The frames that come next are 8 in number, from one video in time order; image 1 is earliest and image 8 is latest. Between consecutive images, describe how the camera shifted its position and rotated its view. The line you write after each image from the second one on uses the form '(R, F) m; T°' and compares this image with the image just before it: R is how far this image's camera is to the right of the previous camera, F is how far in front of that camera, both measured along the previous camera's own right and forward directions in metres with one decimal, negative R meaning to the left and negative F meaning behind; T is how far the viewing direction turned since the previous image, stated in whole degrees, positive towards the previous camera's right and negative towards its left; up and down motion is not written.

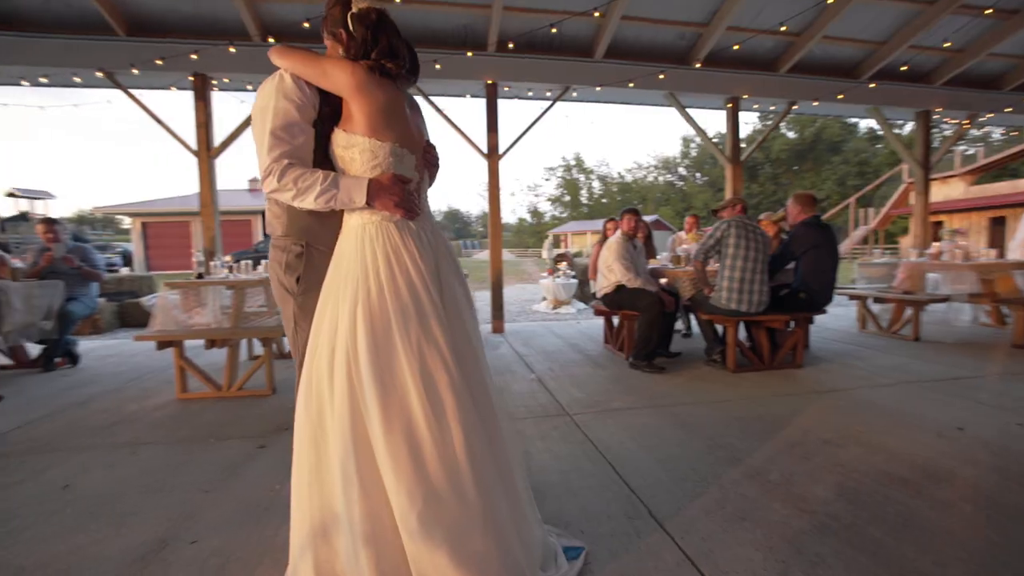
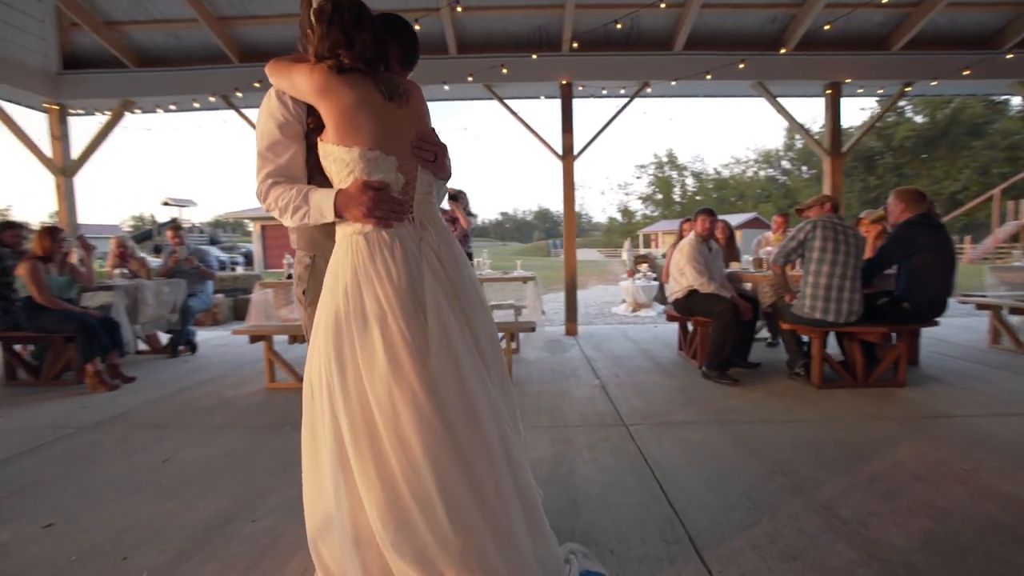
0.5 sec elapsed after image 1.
(+0.2, 0.0) m; -11°
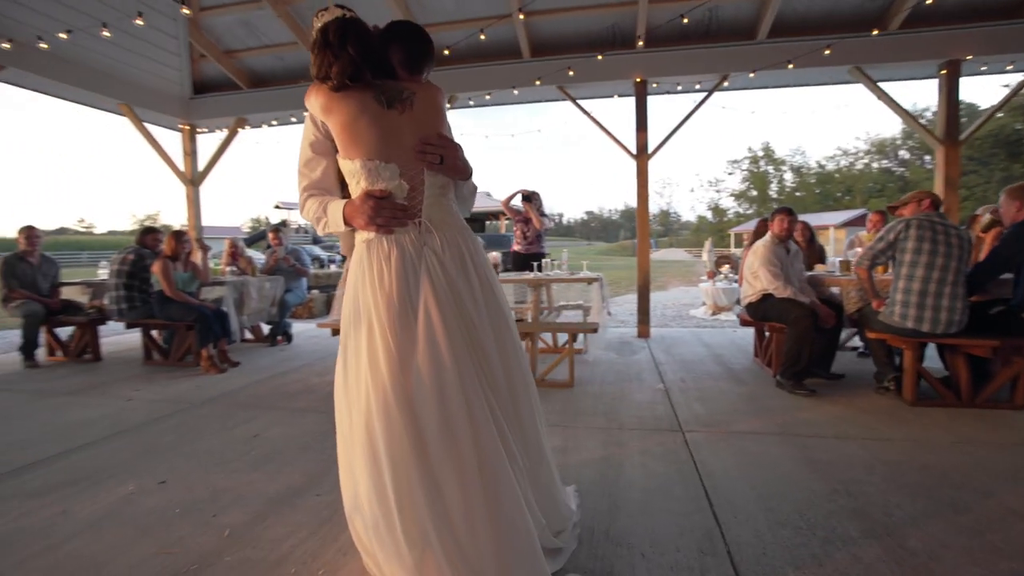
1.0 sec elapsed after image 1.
(+0.2, 0.0) m; -10°
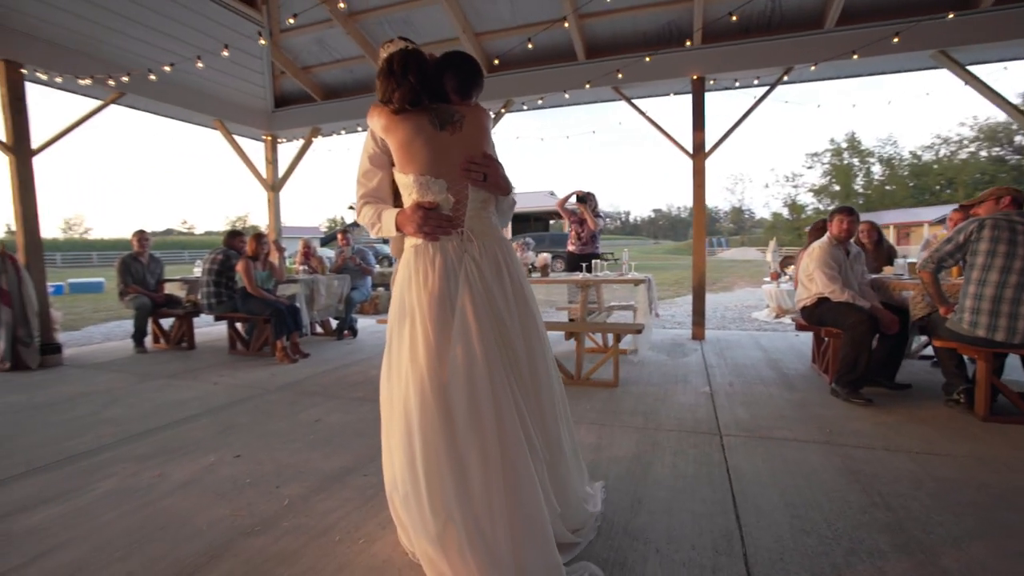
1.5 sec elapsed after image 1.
(+0.1, -0.1) m; -8°
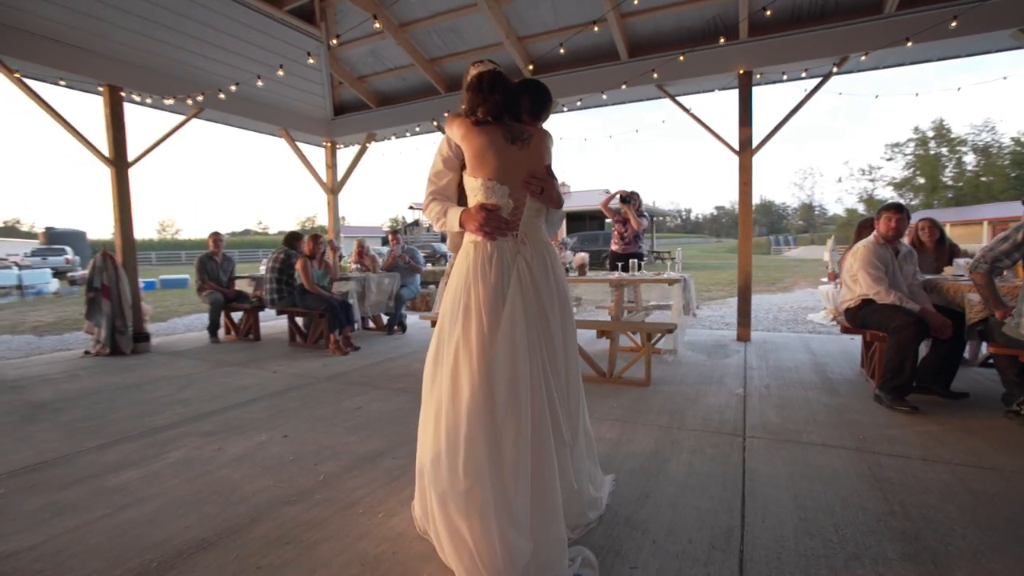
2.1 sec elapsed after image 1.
(+0.2, -0.1) m; -7°
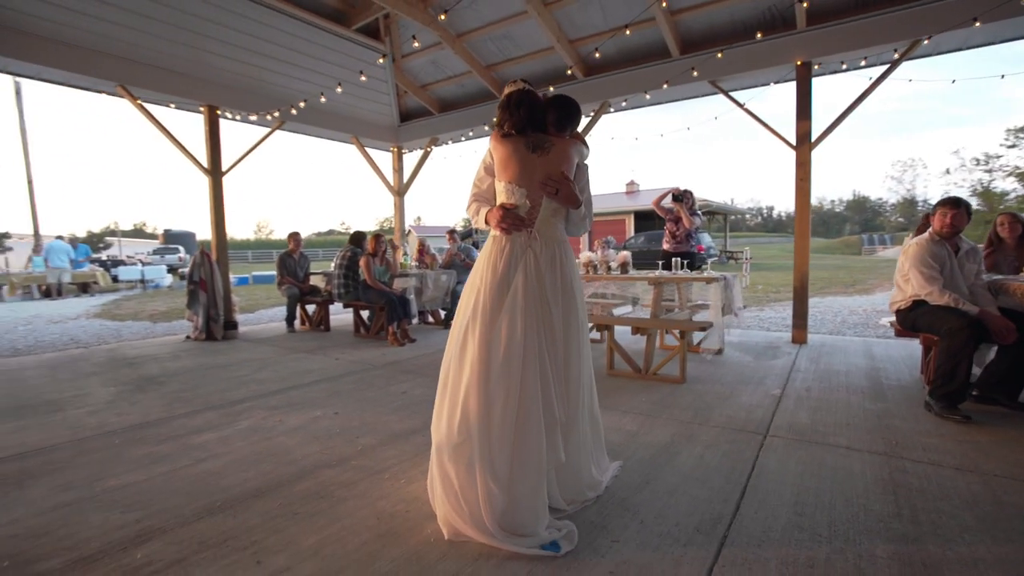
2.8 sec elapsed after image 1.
(+0.3, -0.2) m; -8°
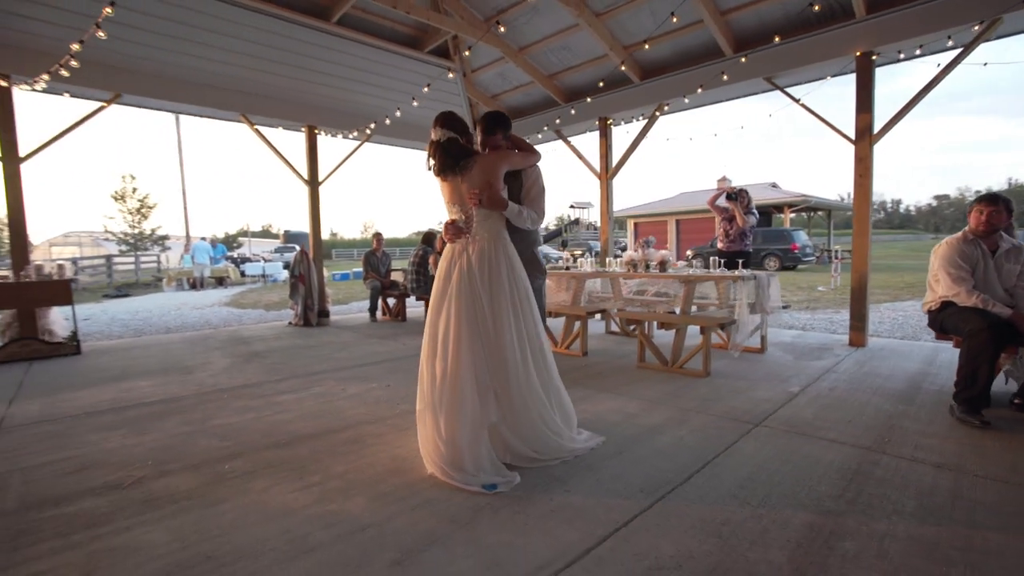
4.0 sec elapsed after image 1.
(+0.5, -0.4) m; -11°
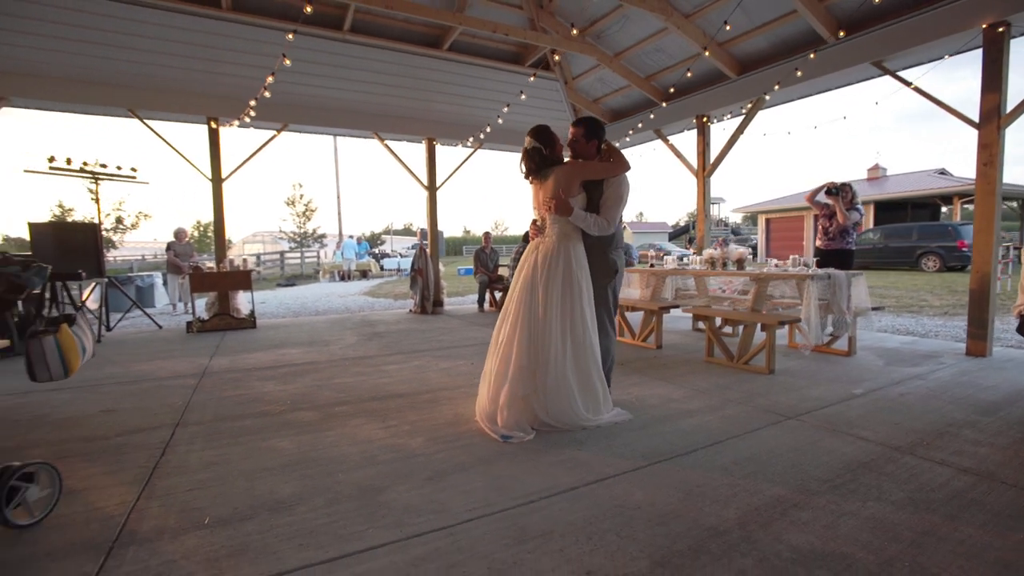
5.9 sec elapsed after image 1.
(+0.5, -0.4) m; -15°
